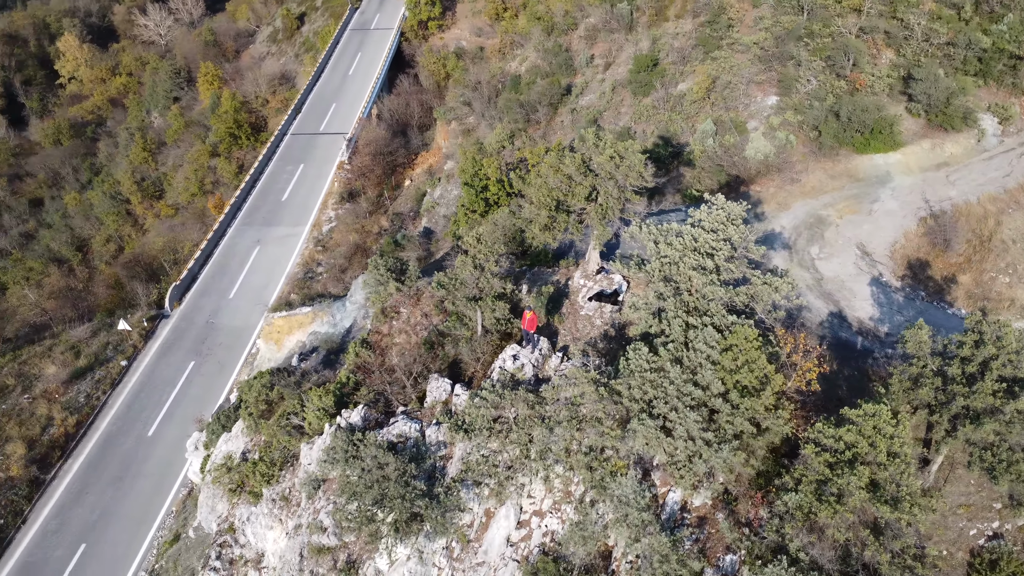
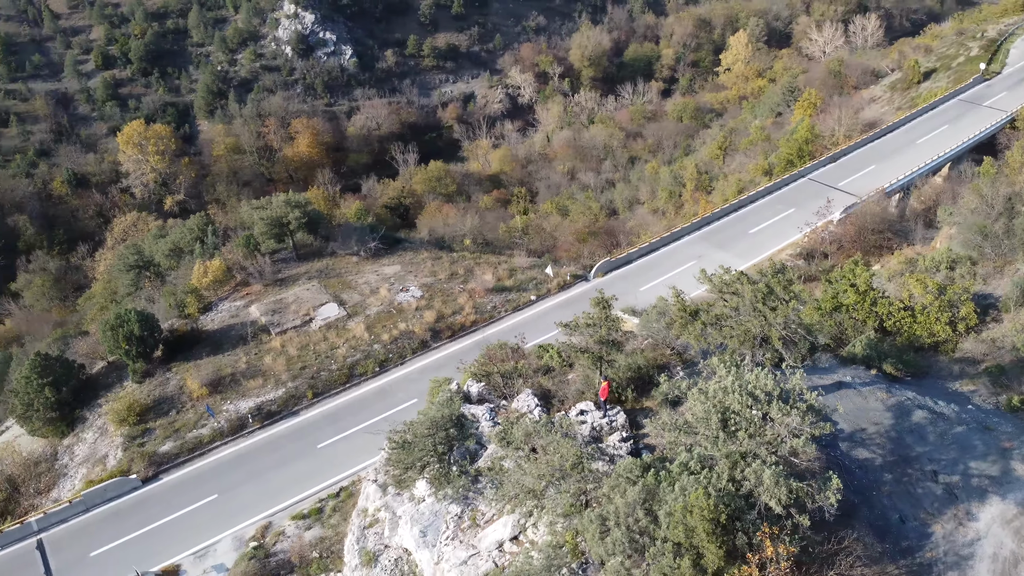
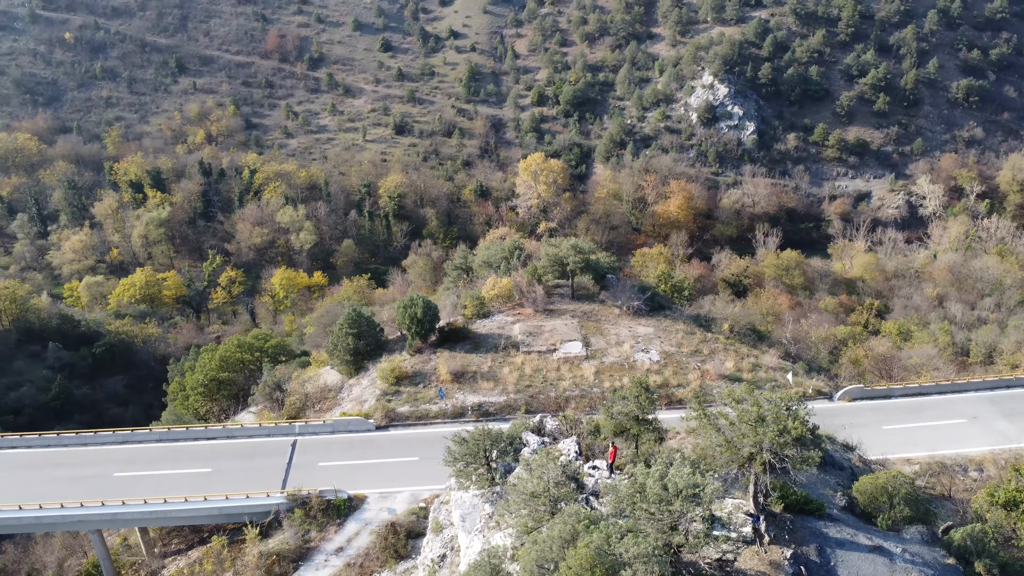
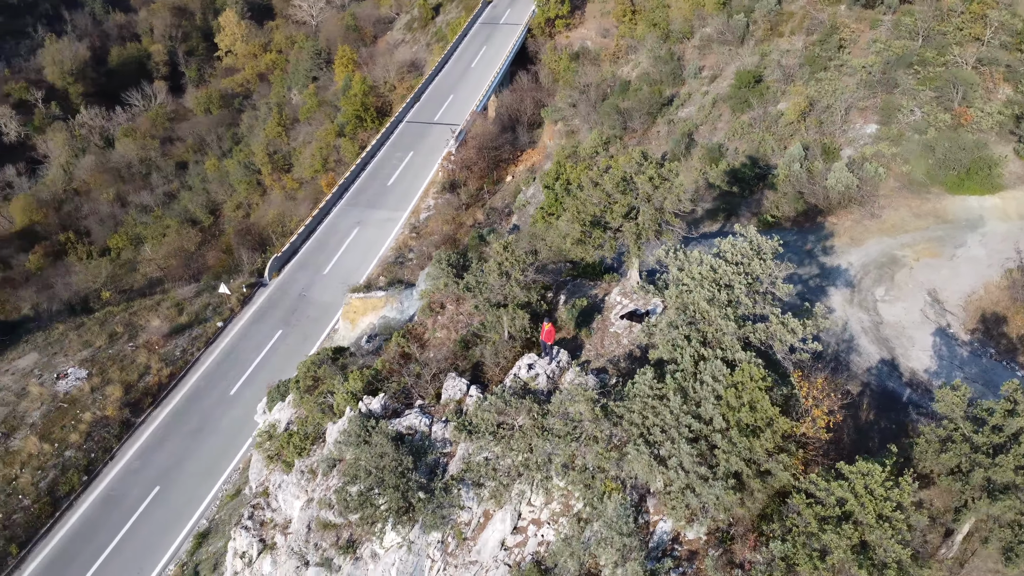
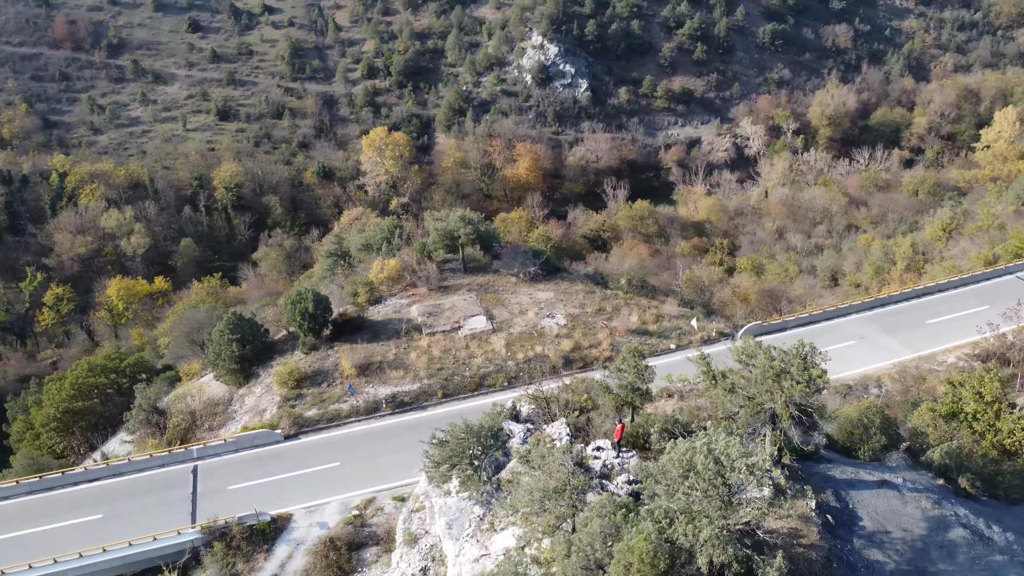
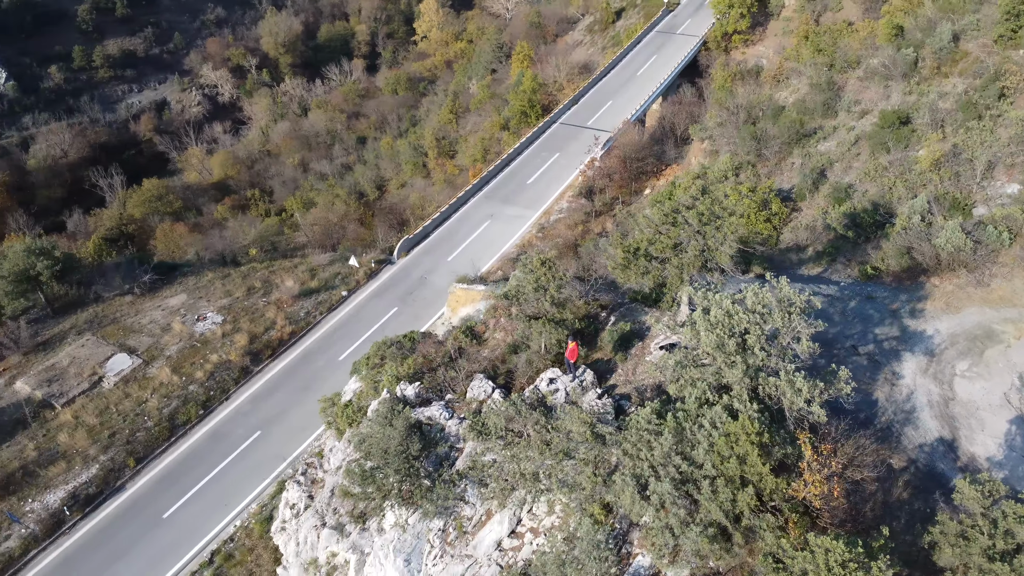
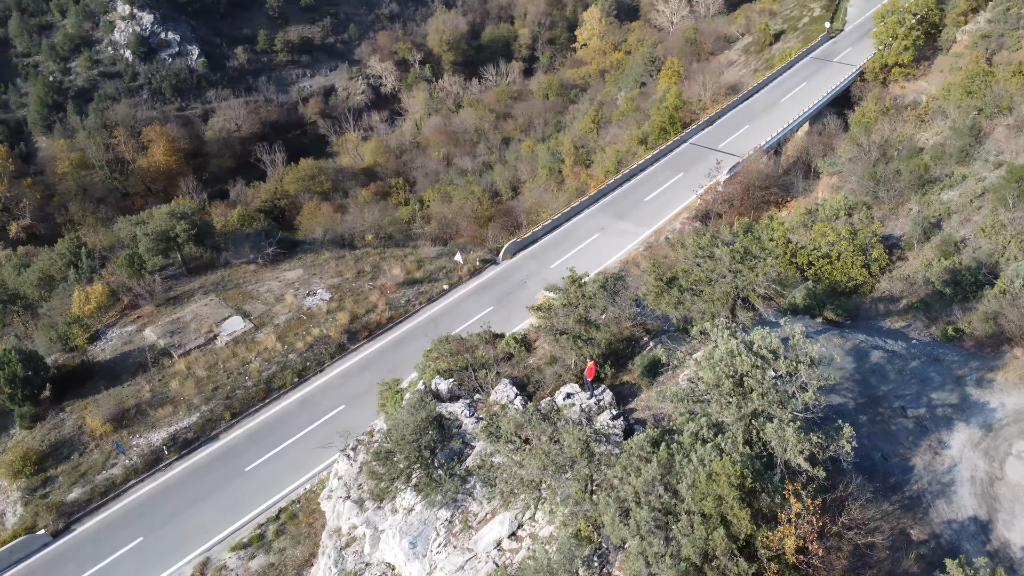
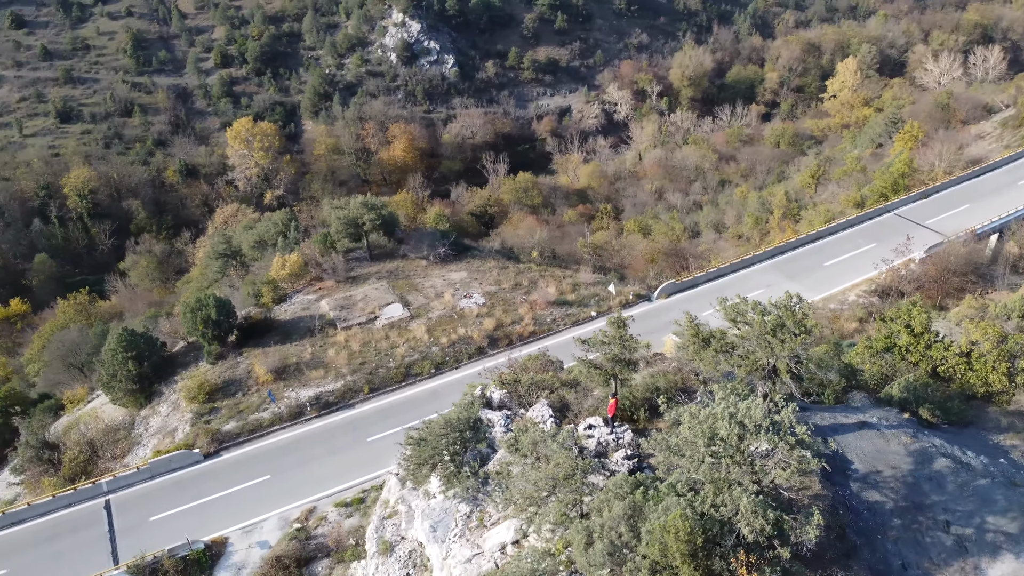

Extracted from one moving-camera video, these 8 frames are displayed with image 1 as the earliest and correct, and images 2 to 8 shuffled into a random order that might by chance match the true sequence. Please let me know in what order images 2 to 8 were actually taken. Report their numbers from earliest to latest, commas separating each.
4, 6, 7, 2, 8, 5, 3
